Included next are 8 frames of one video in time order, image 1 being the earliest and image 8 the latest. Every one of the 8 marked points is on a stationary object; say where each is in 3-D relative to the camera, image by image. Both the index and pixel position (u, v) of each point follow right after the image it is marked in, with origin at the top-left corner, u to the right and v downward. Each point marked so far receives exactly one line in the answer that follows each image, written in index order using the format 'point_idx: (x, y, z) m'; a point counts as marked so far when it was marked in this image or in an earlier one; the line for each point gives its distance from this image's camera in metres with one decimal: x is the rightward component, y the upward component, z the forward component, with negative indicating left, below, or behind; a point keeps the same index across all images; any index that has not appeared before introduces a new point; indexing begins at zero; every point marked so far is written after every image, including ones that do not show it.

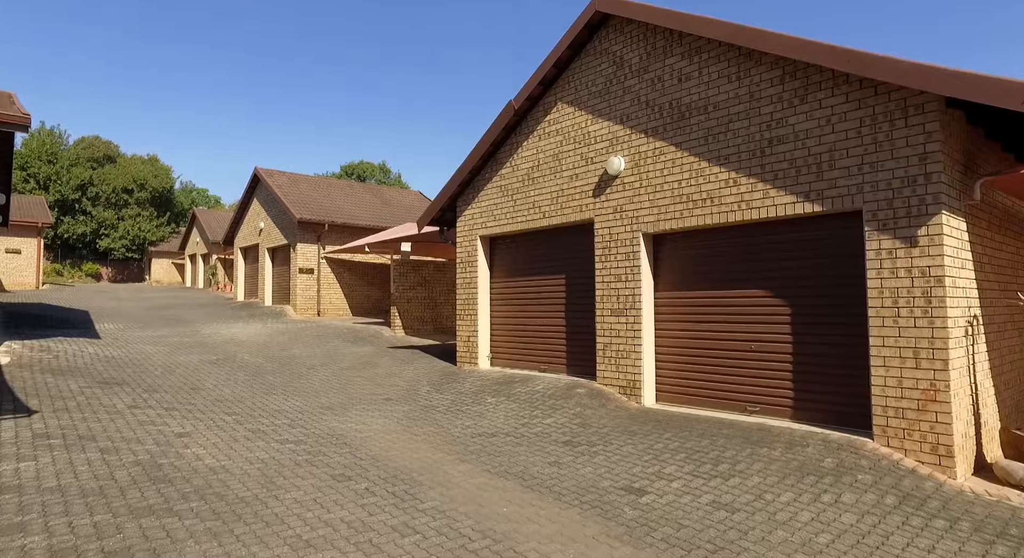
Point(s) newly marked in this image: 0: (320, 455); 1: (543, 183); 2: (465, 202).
0: (-2.0, -1.8, +6.0) m
1: (+0.5, +1.6, +9.7) m
2: (-0.9, +1.5, +11.3) m
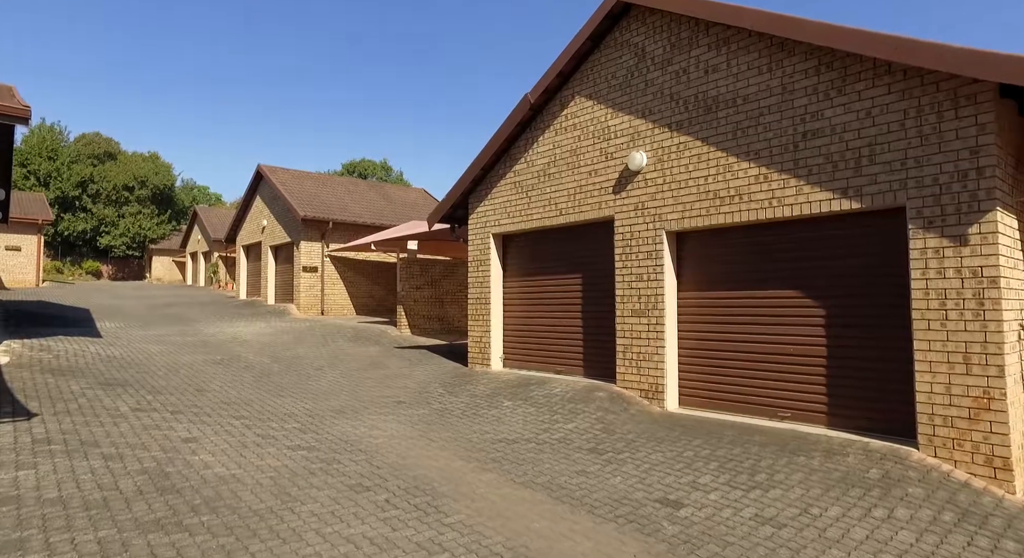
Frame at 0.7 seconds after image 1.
0: (-1.7, -1.8, +5.7) m
1: (+0.8, +1.6, +9.4) m
2: (-0.6, +1.5, +11.0) m
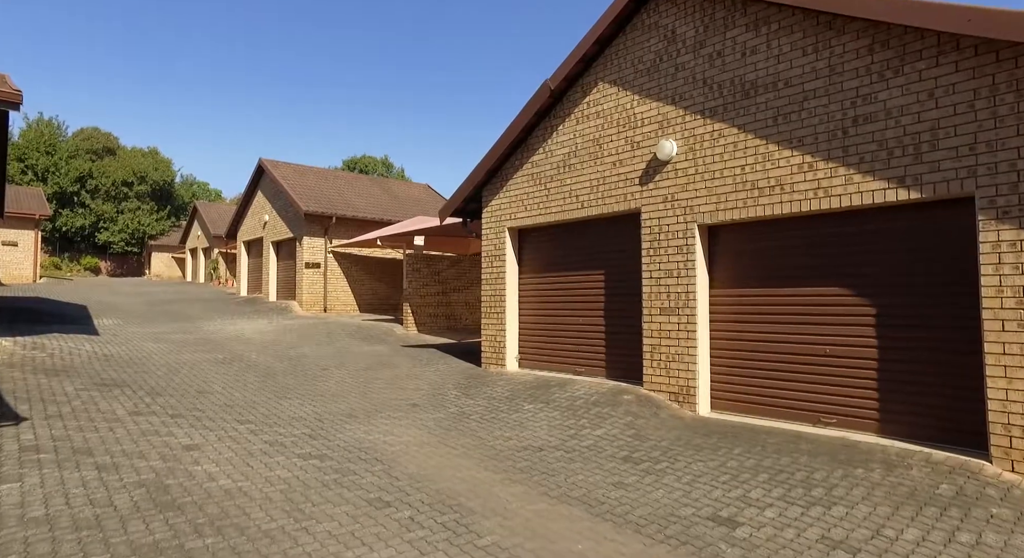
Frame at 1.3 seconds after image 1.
0: (-1.4, -1.7, +5.2) m
1: (+1.1, +1.6, +8.9) m
2: (-0.3, +1.6, +10.5) m
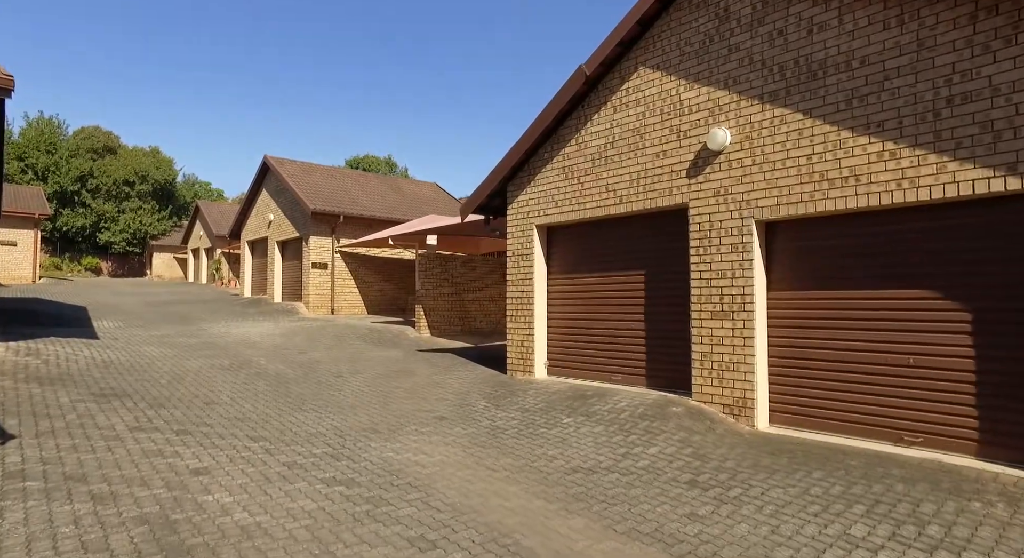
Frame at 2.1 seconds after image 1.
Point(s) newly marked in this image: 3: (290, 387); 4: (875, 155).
0: (-1.0, -1.7, +4.5) m
1: (+1.5, +1.6, +8.2) m
2: (+0.1, +1.5, +9.8) m
3: (-3.3, -1.6, +8.9) m
4: (+3.6, +1.2, +5.7) m
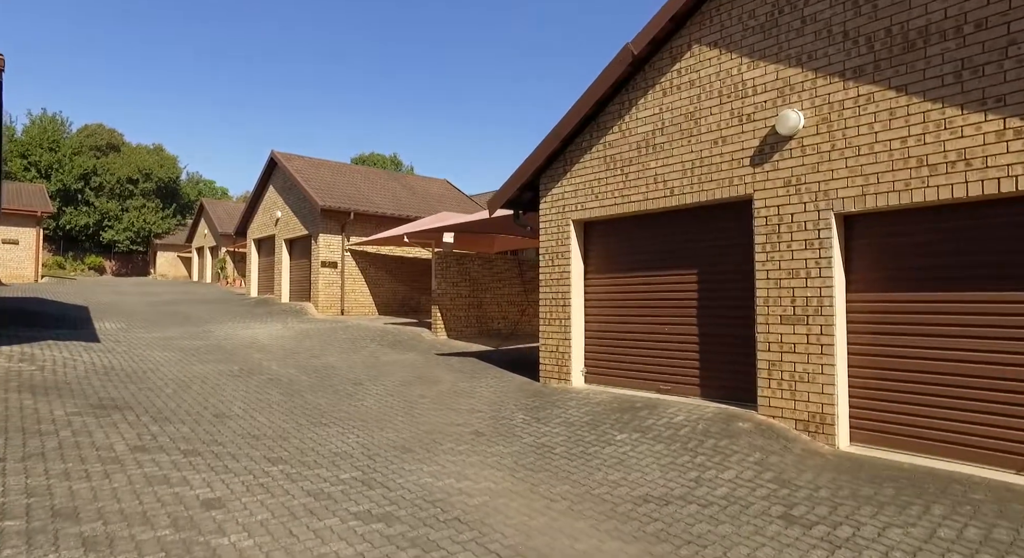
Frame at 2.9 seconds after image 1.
0: (-0.5, -1.7, +3.8) m
1: (+2.0, +1.6, +7.5) m
2: (+0.6, +1.6, +9.0) m
3: (-2.8, -1.6, +8.1) m
4: (+4.1, +1.2, +5.0) m
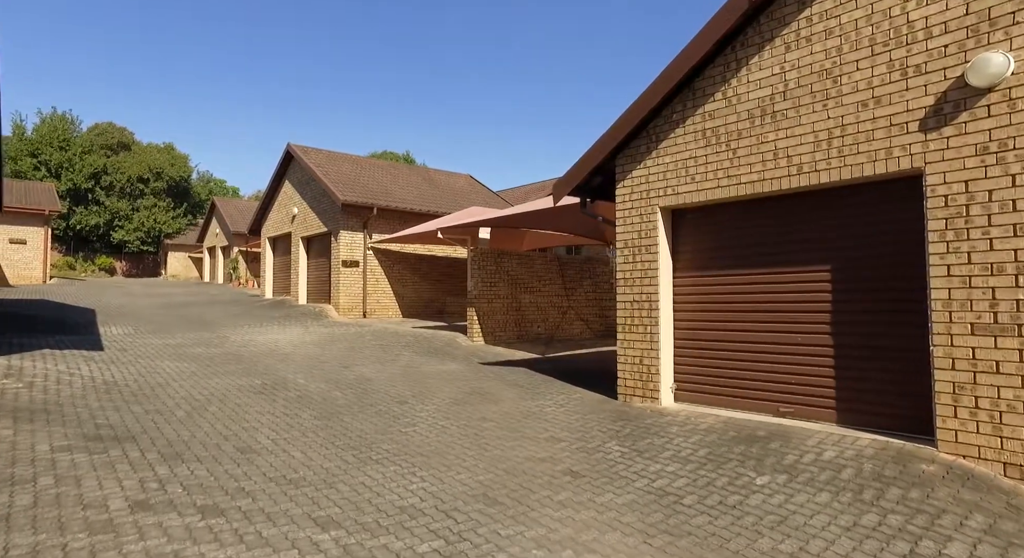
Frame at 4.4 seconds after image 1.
0: (+0.4, -1.7, +2.4) m
1: (+2.9, +1.7, +6.0) m
2: (+1.6, +1.6, +7.6) m
3: (-1.9, -1.6, +6.7) m
4: (+4.9, +1.2, +3.5) m
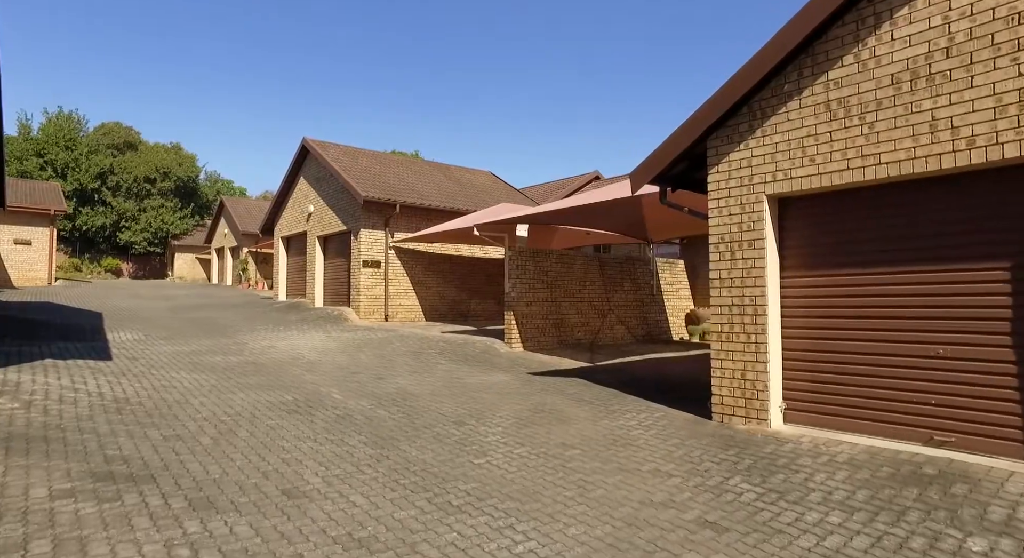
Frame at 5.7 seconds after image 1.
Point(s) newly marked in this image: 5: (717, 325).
0: (+1.2, -1.7, +1.2) m
1: (+3.8, +1.7, +4.9) m
2: (+2.4, +1.6, +6.5) m
3: (-1.0, -1.6, +5.6) m
4: (+5.8, +1.3, +2.3) m
5: (+2.3, -0.5, +6.5) m
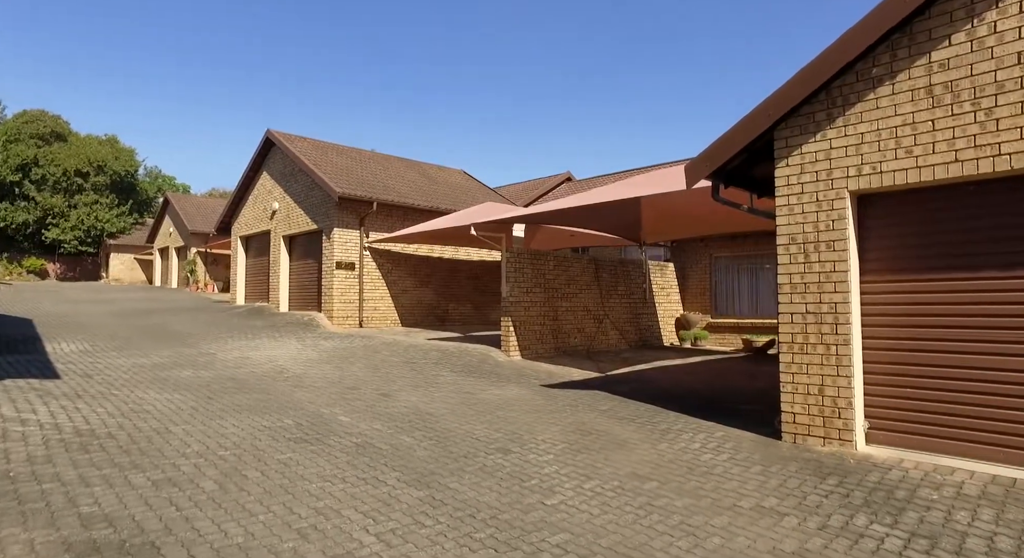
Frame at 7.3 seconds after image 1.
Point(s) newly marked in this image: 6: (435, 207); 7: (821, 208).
0: (+2.1, -1.7, +0.5) m
1: (+4.4, +1.6, +4.3) m
2: (+2.9, +1.5, +5.8) m
3: (-0.5, -1.6, +4.6) m
4: (+6.6, +1.2, +2.0) m
5: (+2.8, -0.5, +5.8) m
6: (-2.4, +2.2, +17.8) m
7: (+3.0, +0.7, +5.7) m
